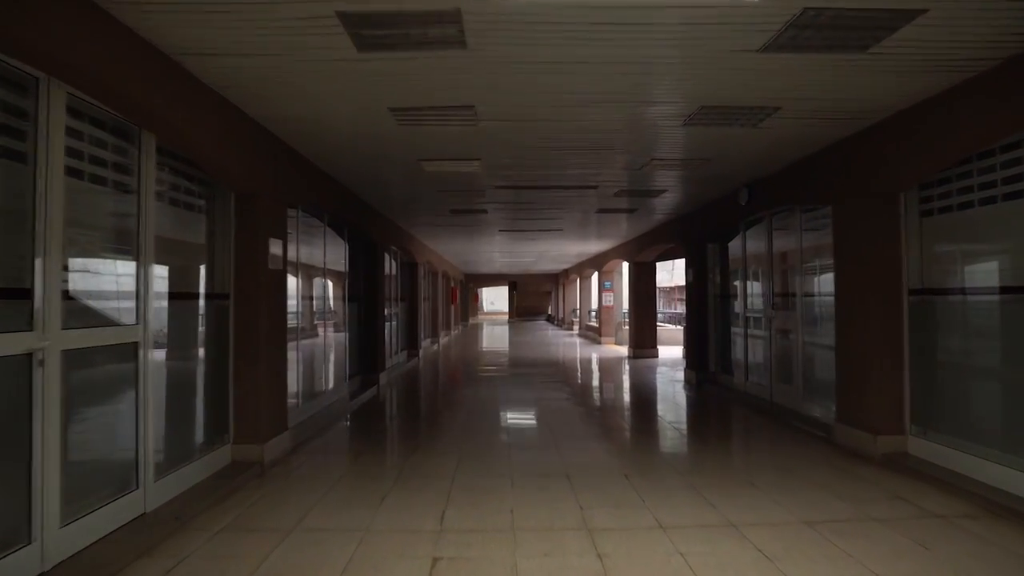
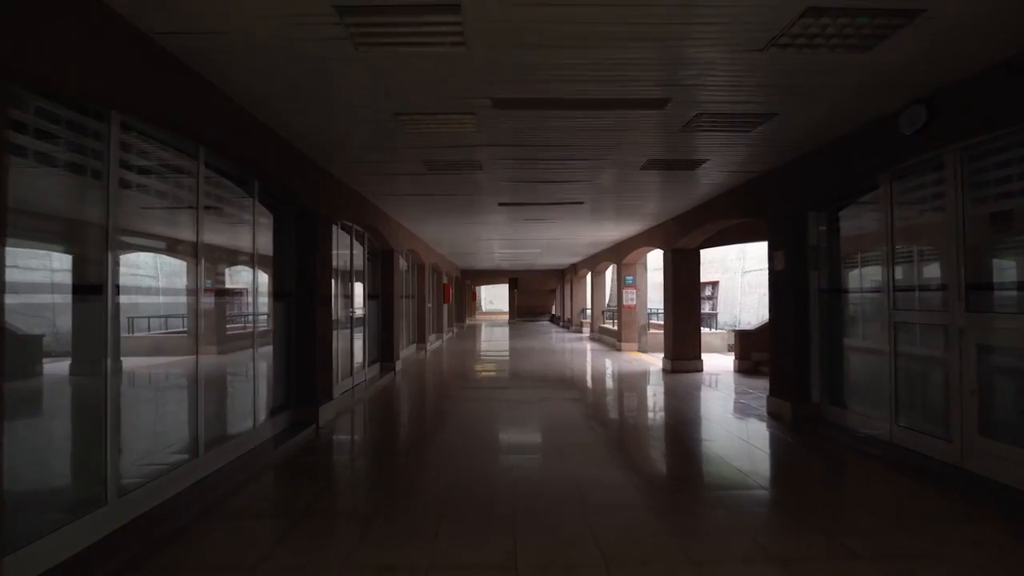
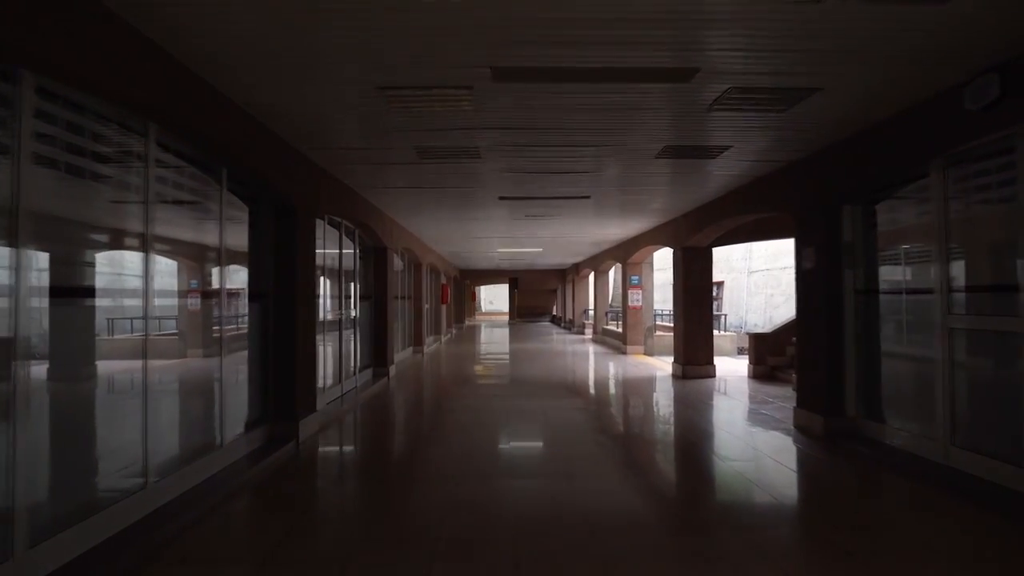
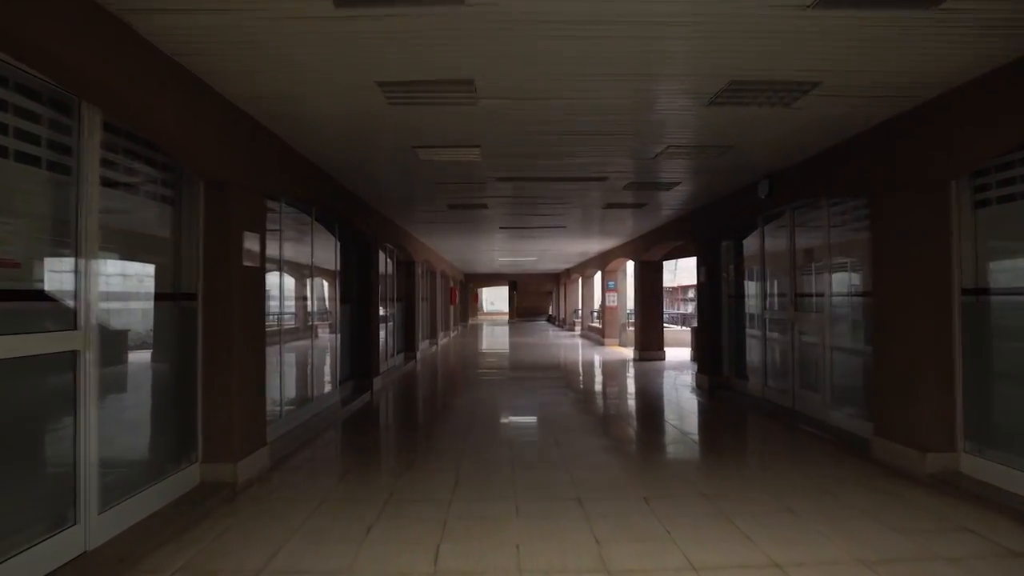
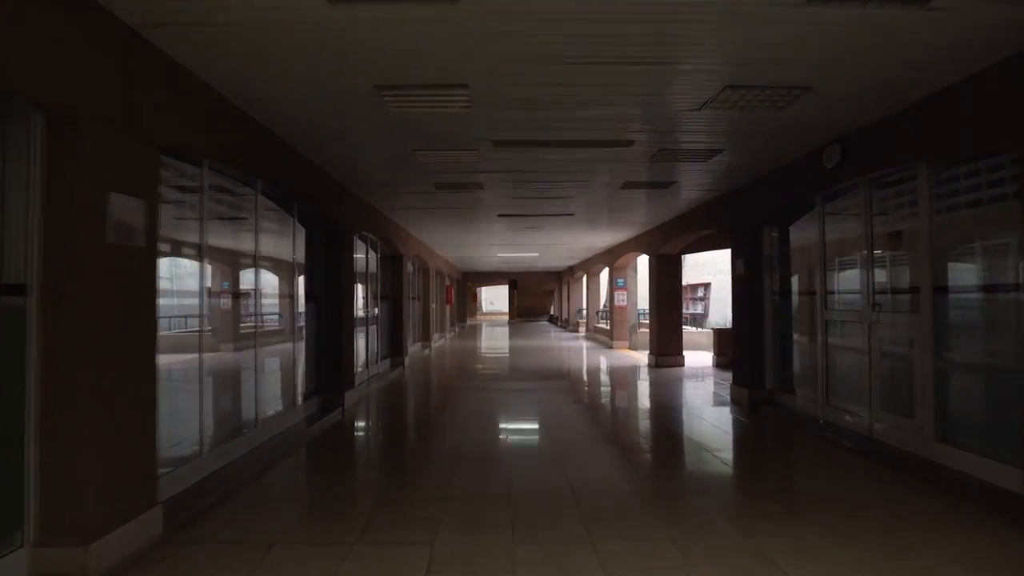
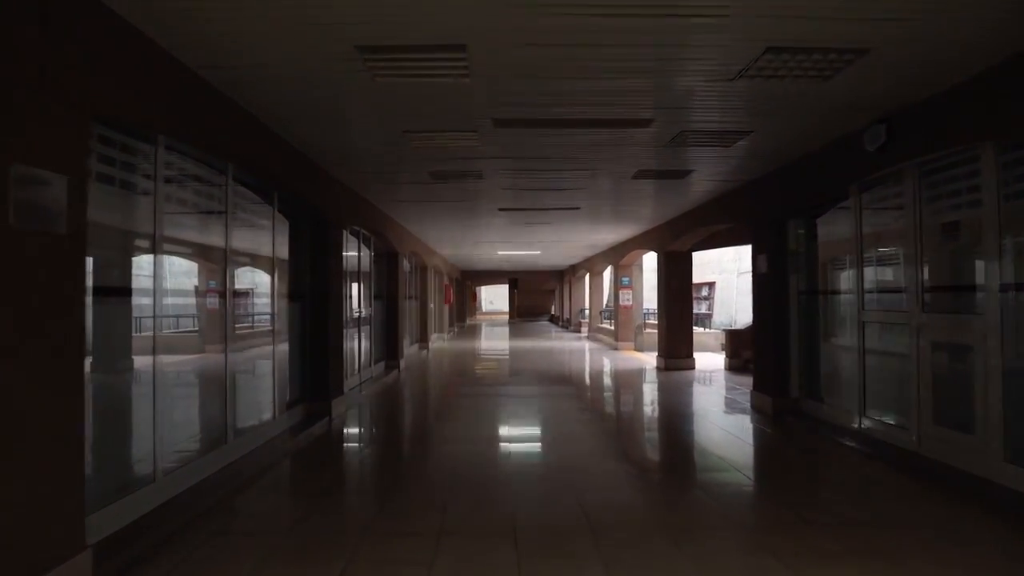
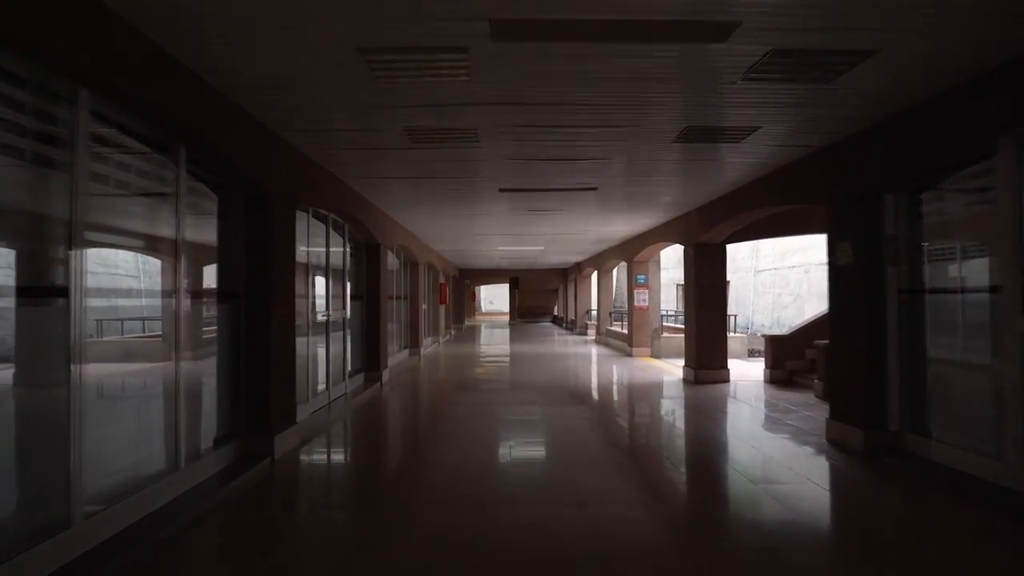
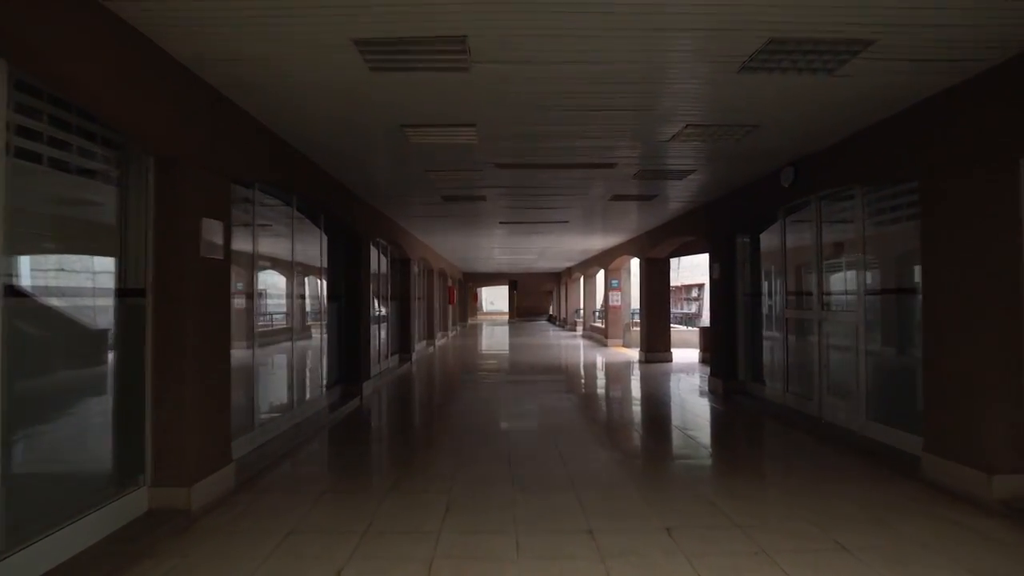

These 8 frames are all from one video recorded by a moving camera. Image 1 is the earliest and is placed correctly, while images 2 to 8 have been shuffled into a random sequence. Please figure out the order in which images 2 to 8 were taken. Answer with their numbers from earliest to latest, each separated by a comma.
4, 8, 5, 6, 2, 3, 7
